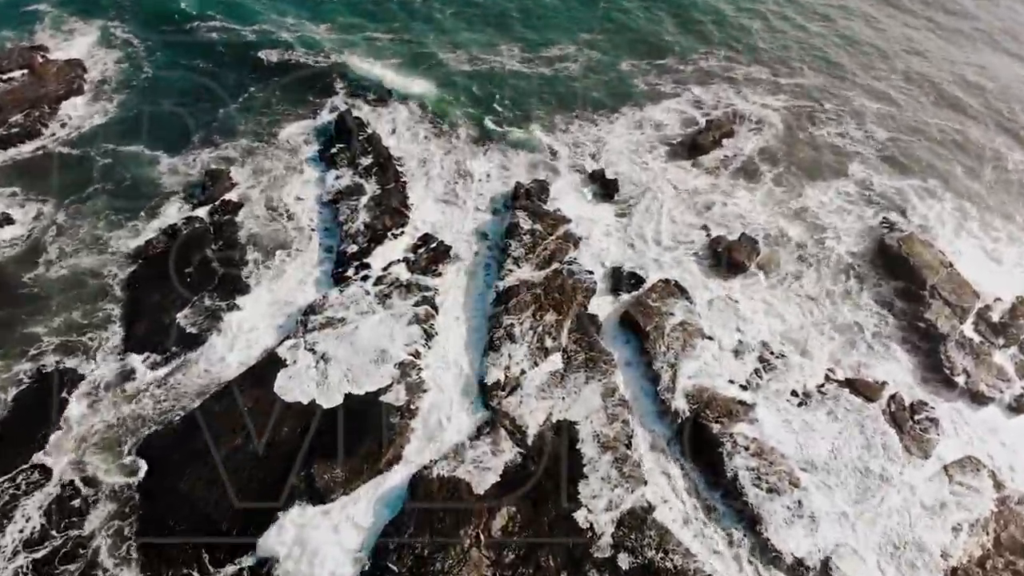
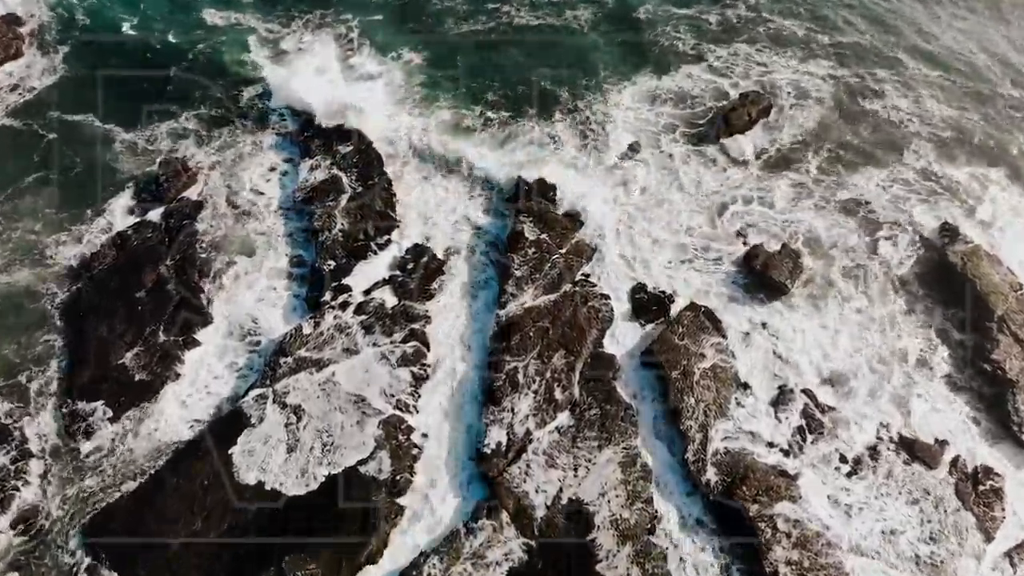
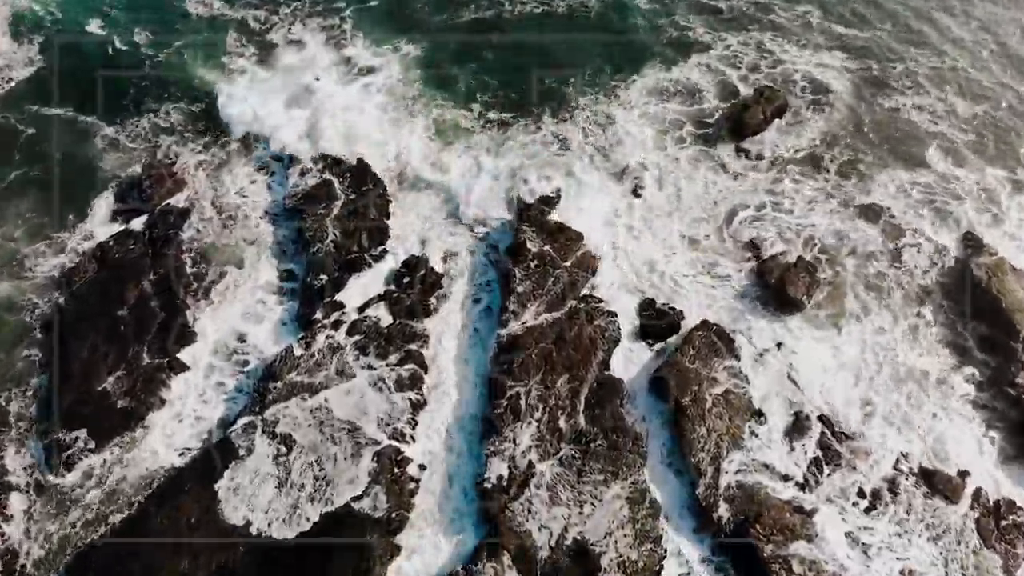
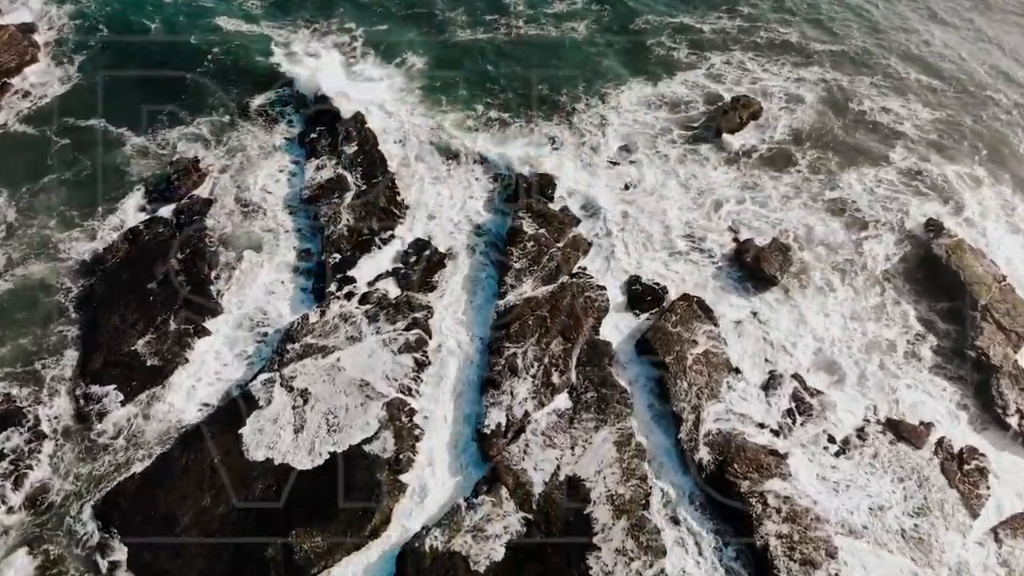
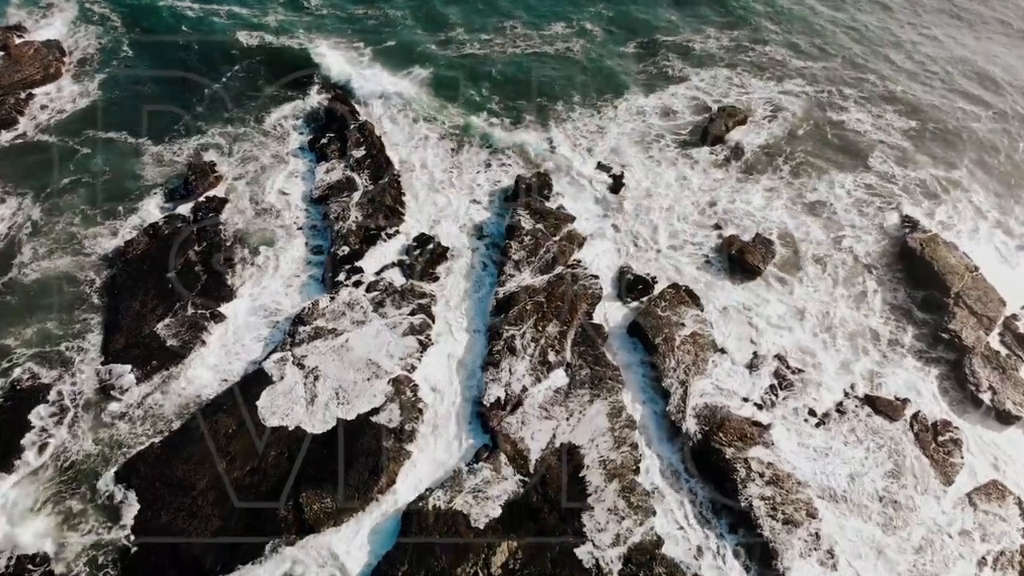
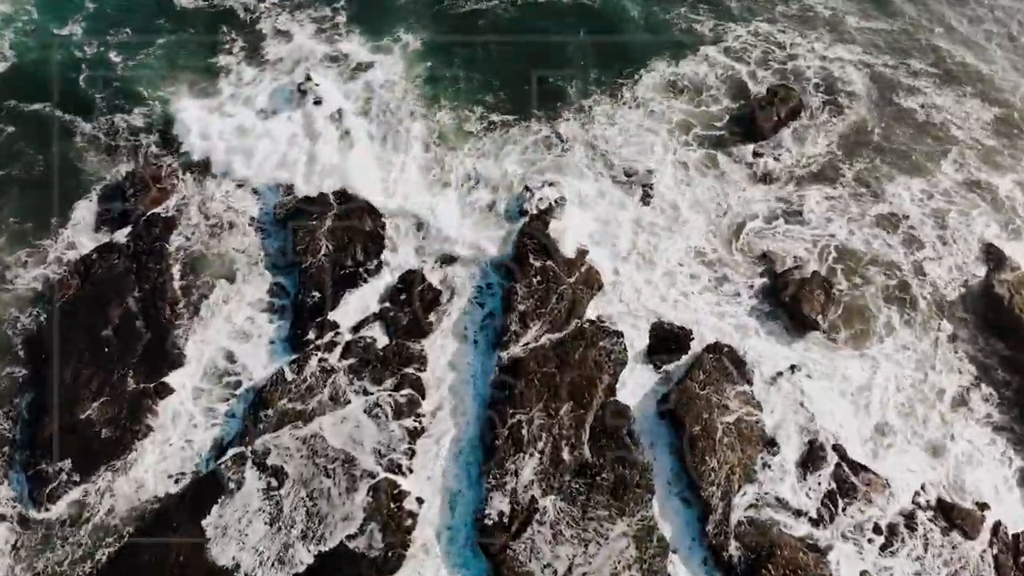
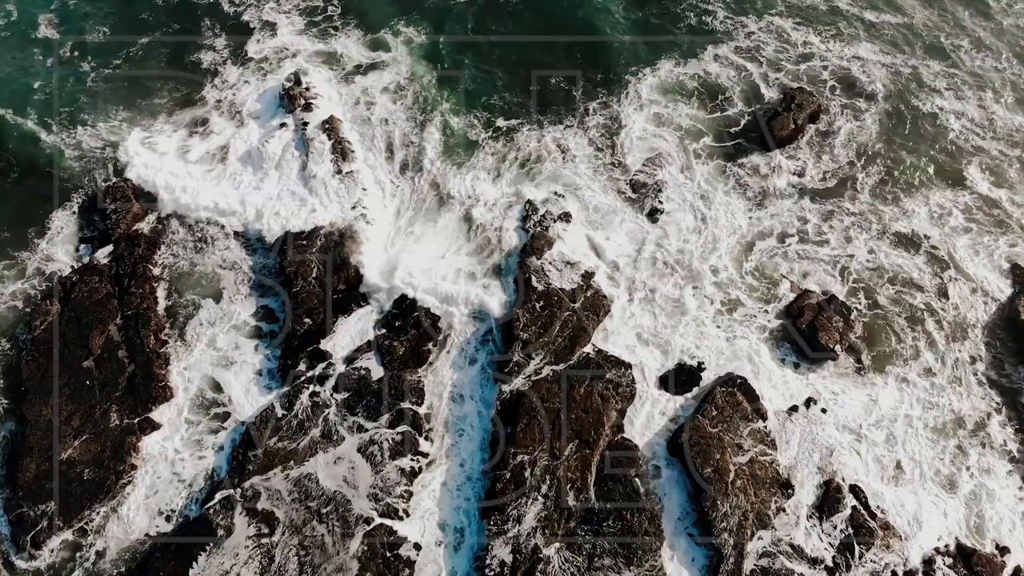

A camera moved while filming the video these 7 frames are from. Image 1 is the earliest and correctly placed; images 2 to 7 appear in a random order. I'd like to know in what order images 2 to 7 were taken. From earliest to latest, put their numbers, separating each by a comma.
5, 4, 2, 3, 6, 7
